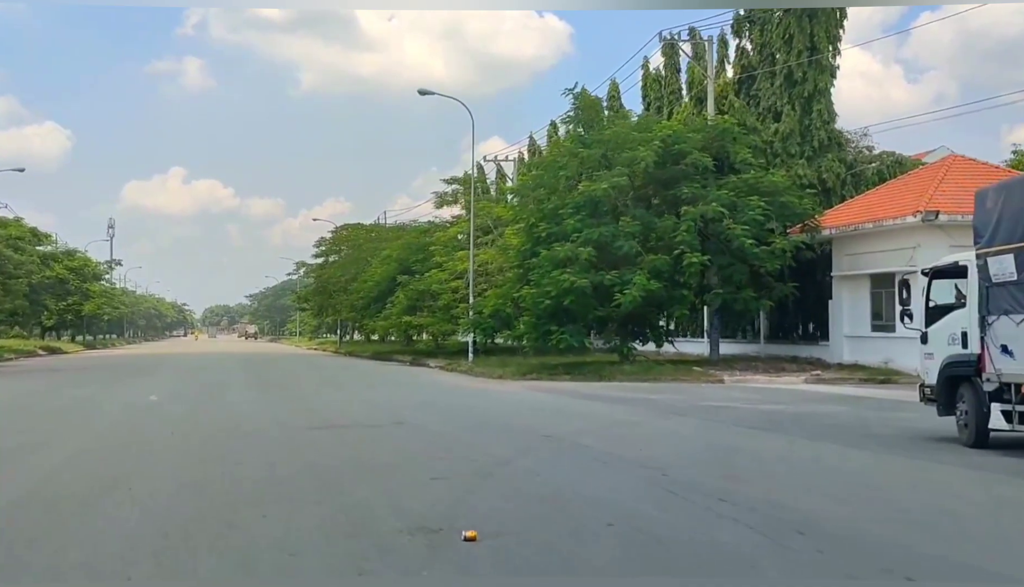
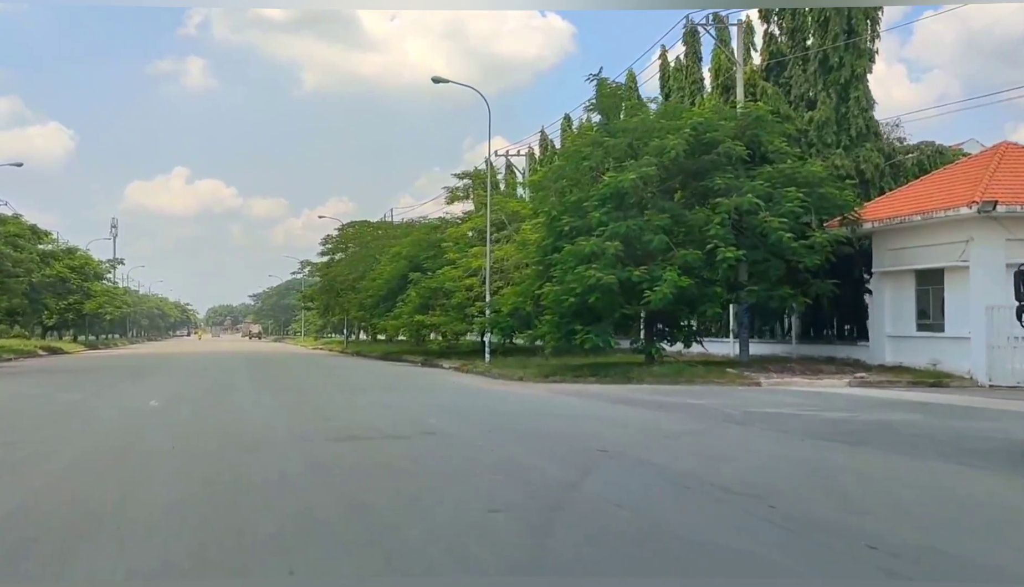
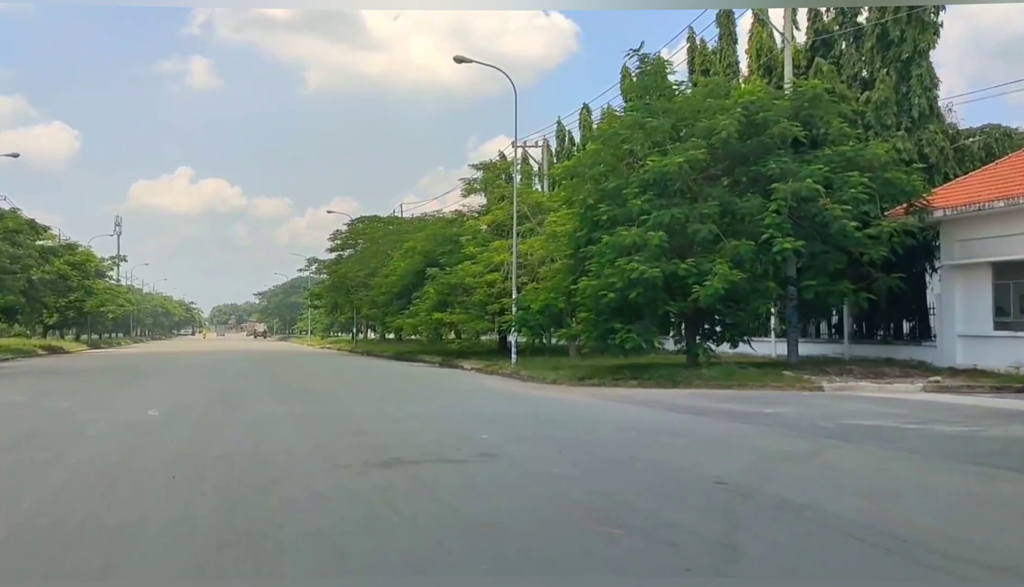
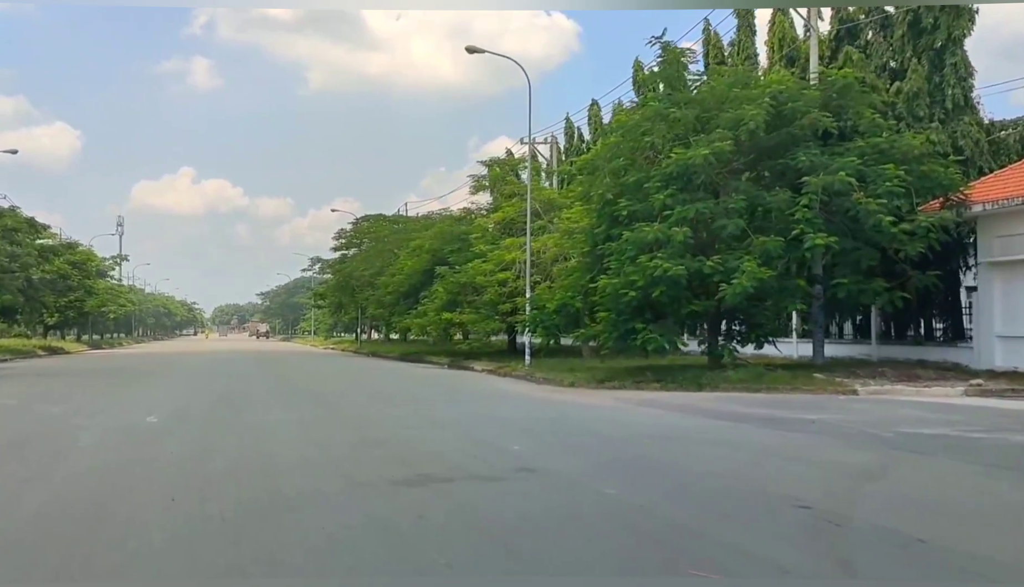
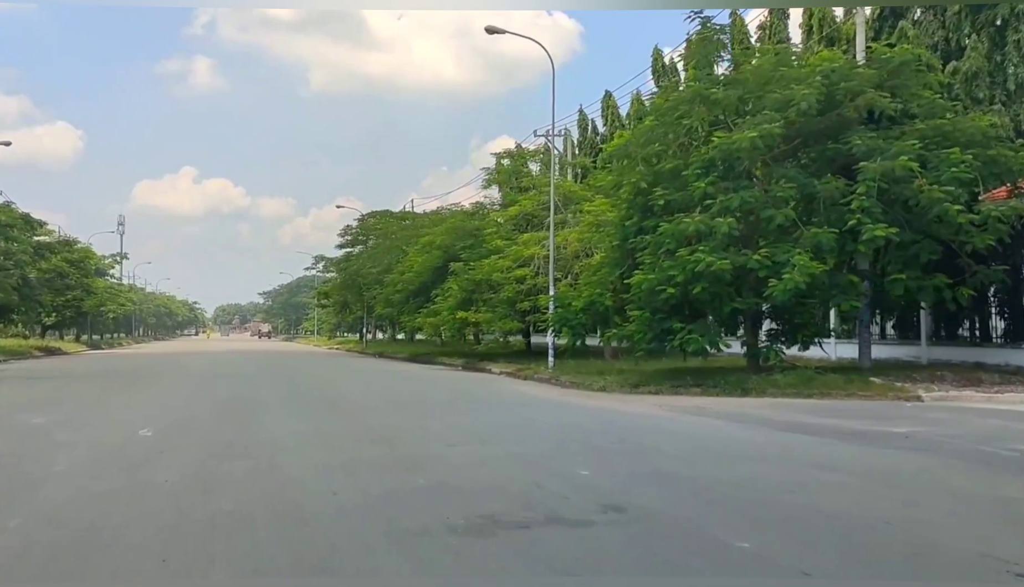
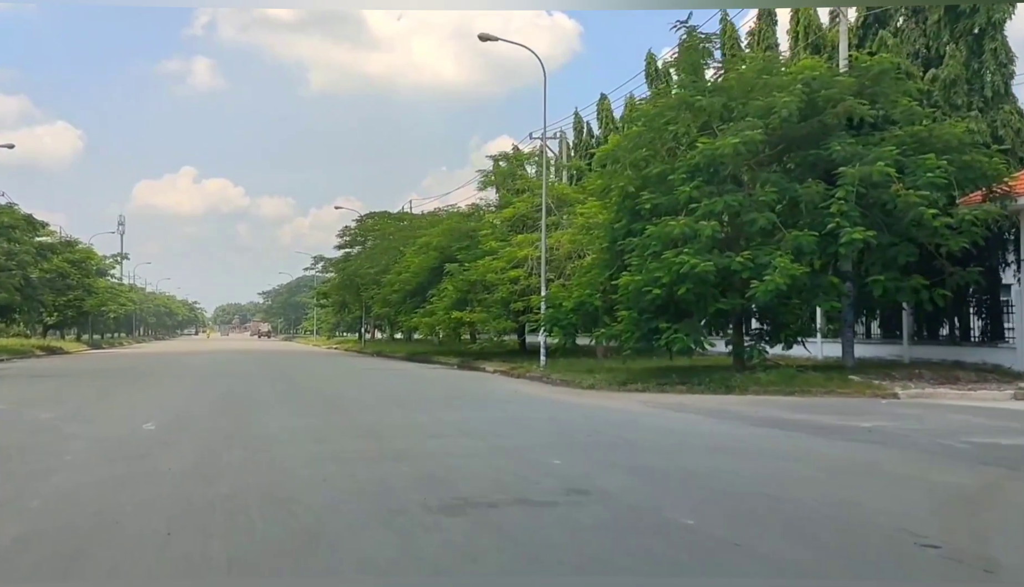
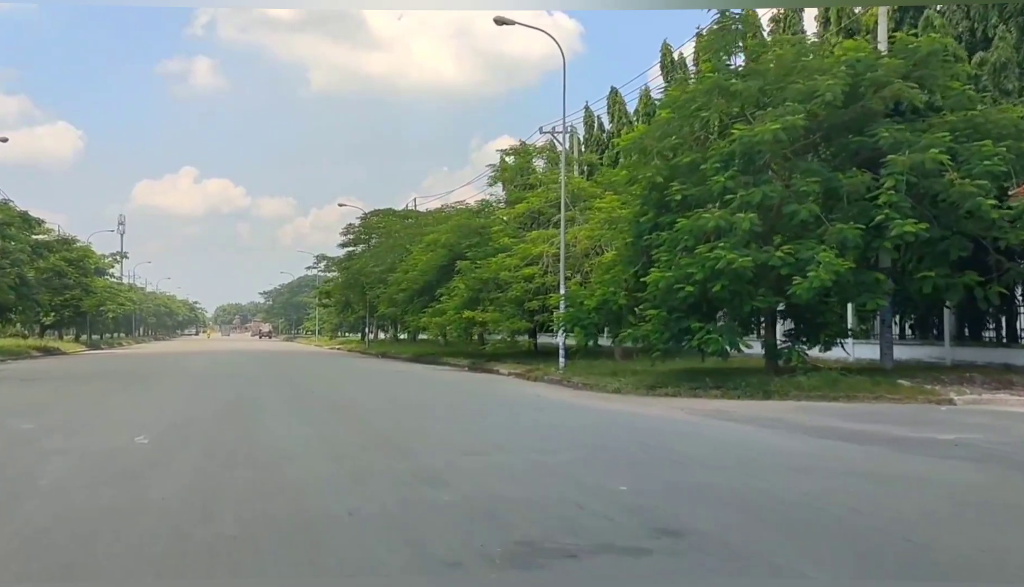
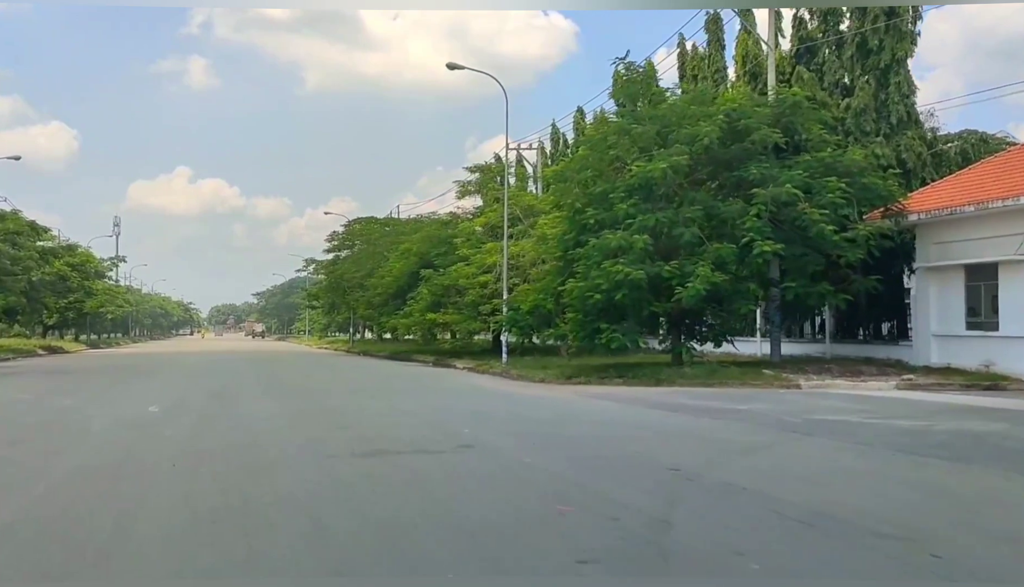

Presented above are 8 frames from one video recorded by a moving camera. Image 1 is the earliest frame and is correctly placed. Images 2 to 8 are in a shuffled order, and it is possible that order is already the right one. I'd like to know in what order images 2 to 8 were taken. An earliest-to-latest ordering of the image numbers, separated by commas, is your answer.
2, 8, 3, 4, 6, 5, 7
